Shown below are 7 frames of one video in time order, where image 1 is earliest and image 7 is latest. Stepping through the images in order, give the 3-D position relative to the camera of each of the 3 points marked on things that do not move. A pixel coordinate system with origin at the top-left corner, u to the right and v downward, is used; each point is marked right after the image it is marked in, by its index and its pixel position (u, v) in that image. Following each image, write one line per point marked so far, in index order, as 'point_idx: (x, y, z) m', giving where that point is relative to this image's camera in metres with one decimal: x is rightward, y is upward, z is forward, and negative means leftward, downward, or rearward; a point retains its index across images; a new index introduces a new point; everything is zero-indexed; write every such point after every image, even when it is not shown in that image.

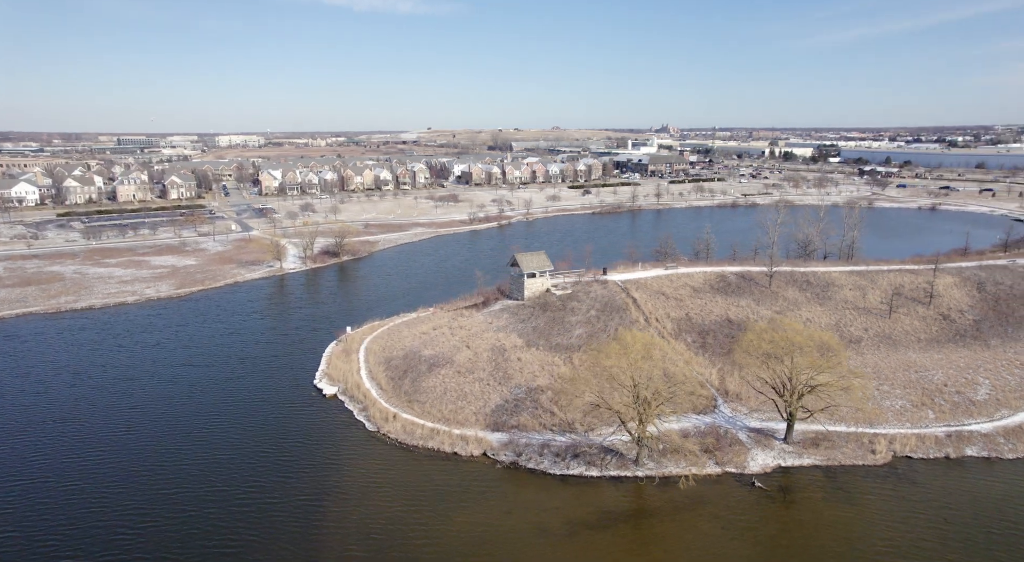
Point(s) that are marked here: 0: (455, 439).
0: (-1.4, -3.9, +13.7) m
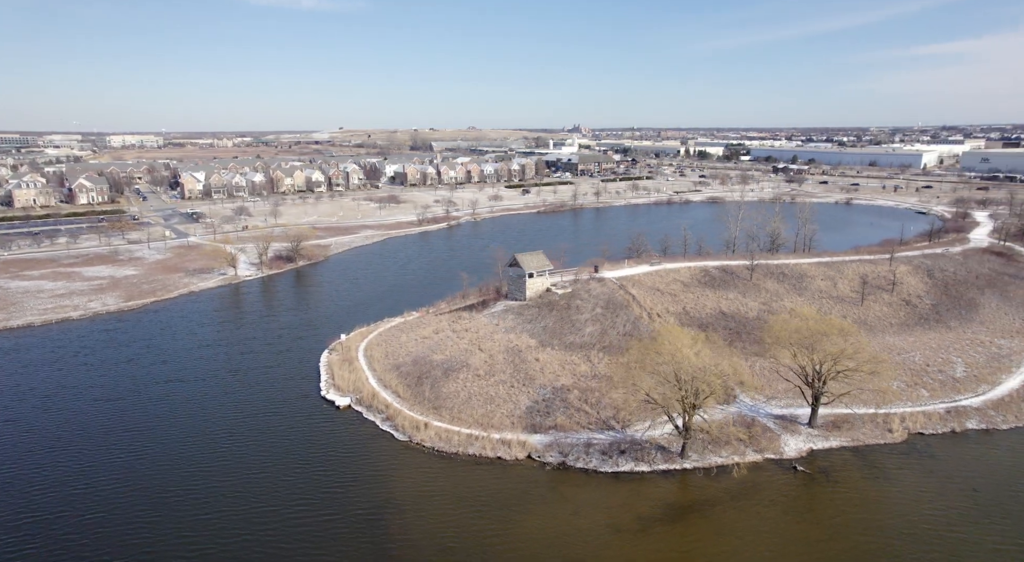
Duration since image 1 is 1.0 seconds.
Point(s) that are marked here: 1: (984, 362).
0: (-0.4, -4.0, +13.4) m
1: (+16.4, -2.8, +19.1) m
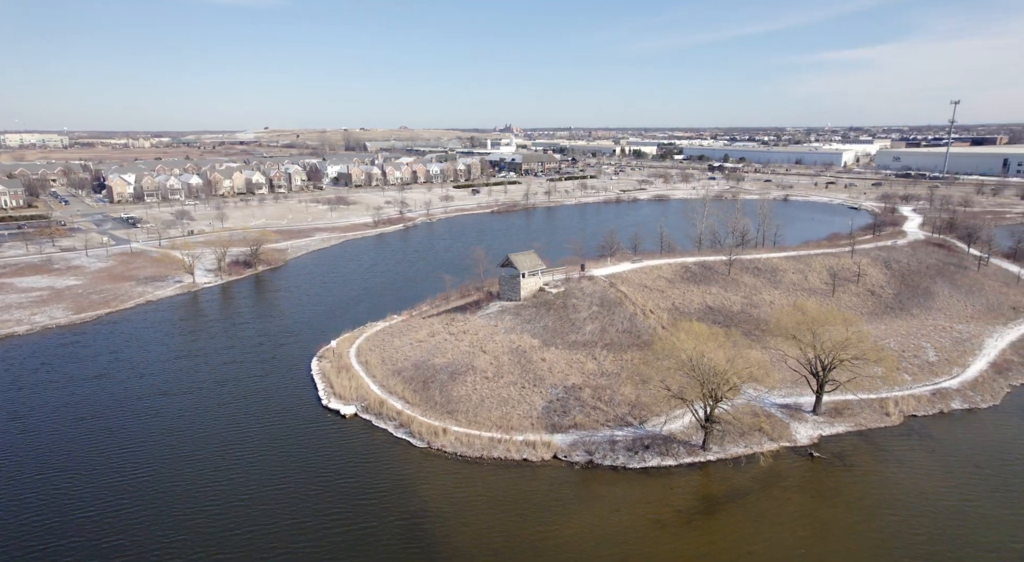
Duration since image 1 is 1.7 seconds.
0: (+0.2, -4.0, +13.2) m
1: (+16.3, -2.4, +20.5) m
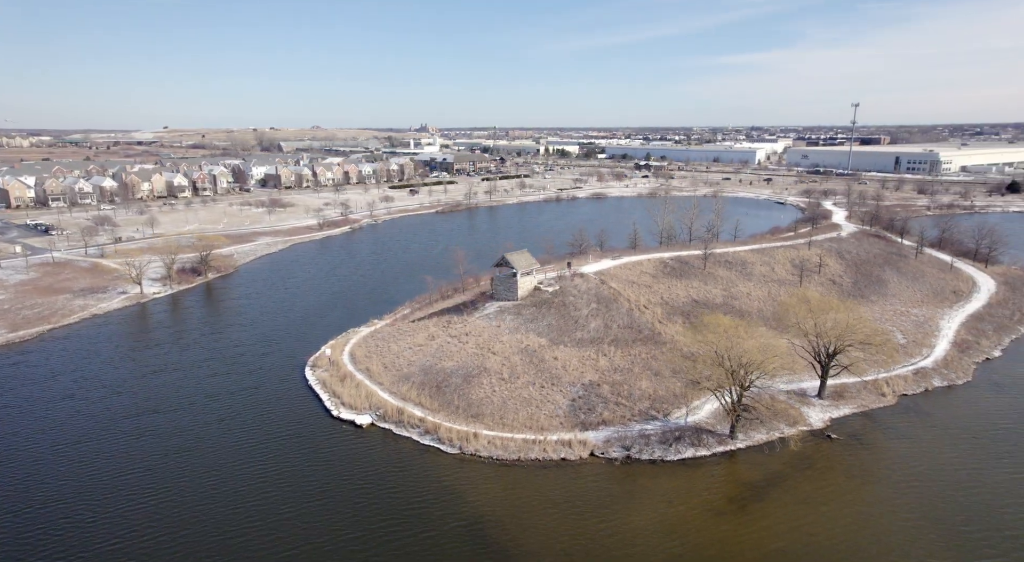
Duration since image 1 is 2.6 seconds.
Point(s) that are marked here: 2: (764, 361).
0: (+1.1, -3.9, +13.1) m
1: (+16.2, -1.9, +22.2) m
2: (+6.6, -2.1, +14.5) m
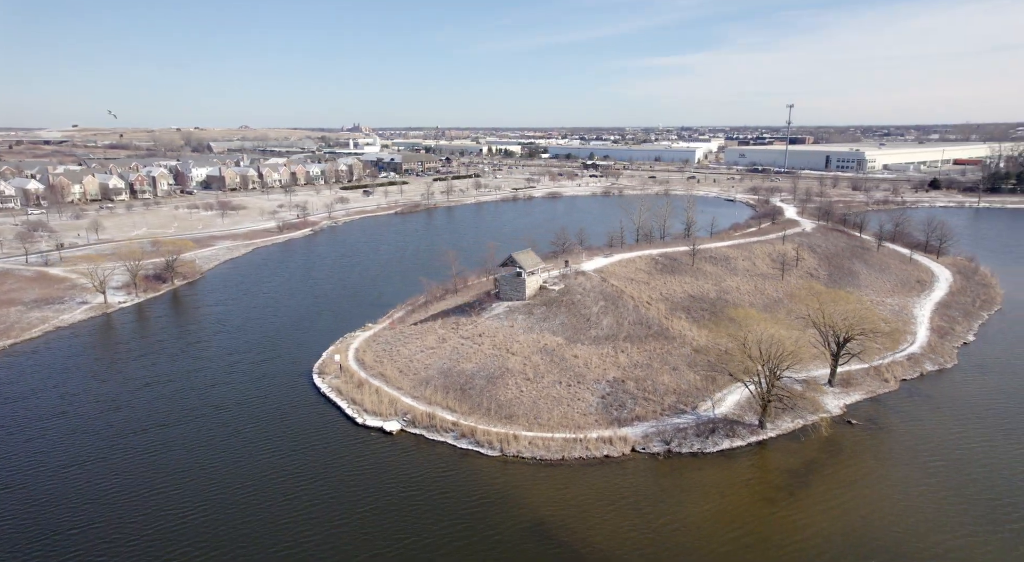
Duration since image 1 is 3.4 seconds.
0: (+2.0, -3.9, +13.2) m
1: (+16.3, -1.5, +23.5) m
2: (+7.4, -1.9, +15.0) m
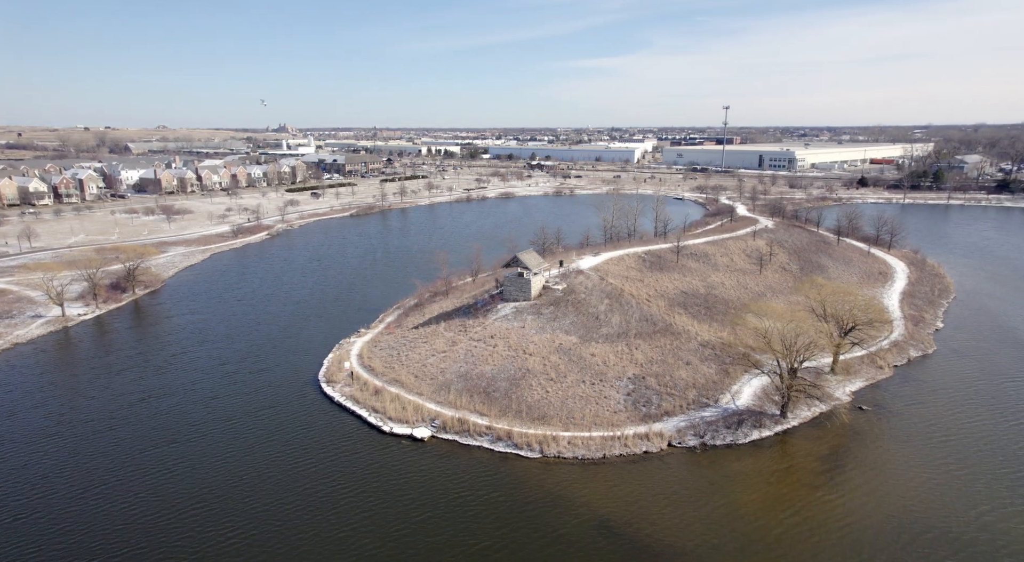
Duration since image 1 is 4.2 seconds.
0: (+3.0, -3.8, +13.4) m
1: (+16.1, -1.2, +25.0) m
2: (+8.1, -1.8, +15.7) m
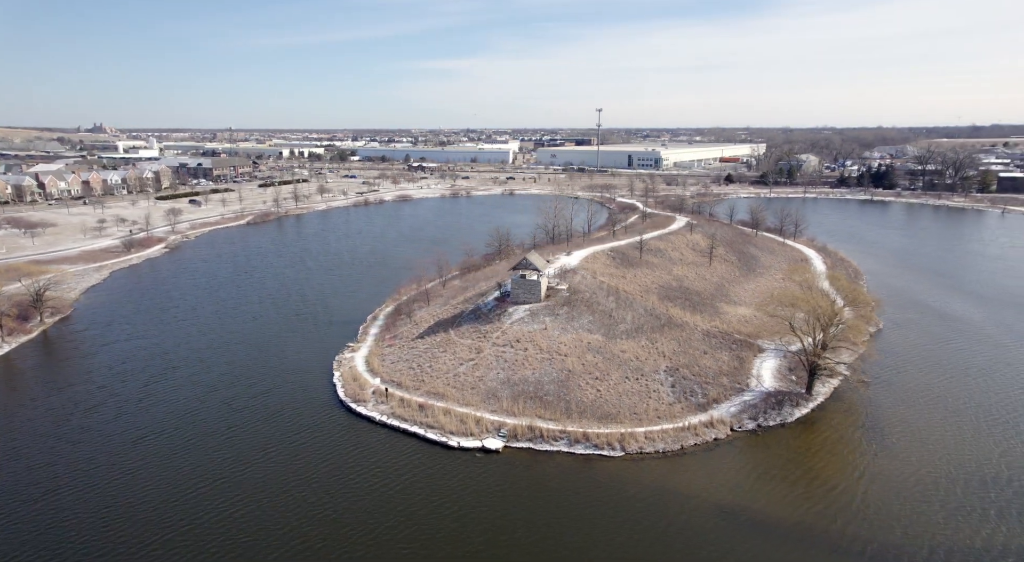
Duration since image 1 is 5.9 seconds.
0: (+4.8, -3.8, +14.1) m
1: (+15.4, -0.5, +28.0) m
2: (+9.3, -1.5, +17.4) m
